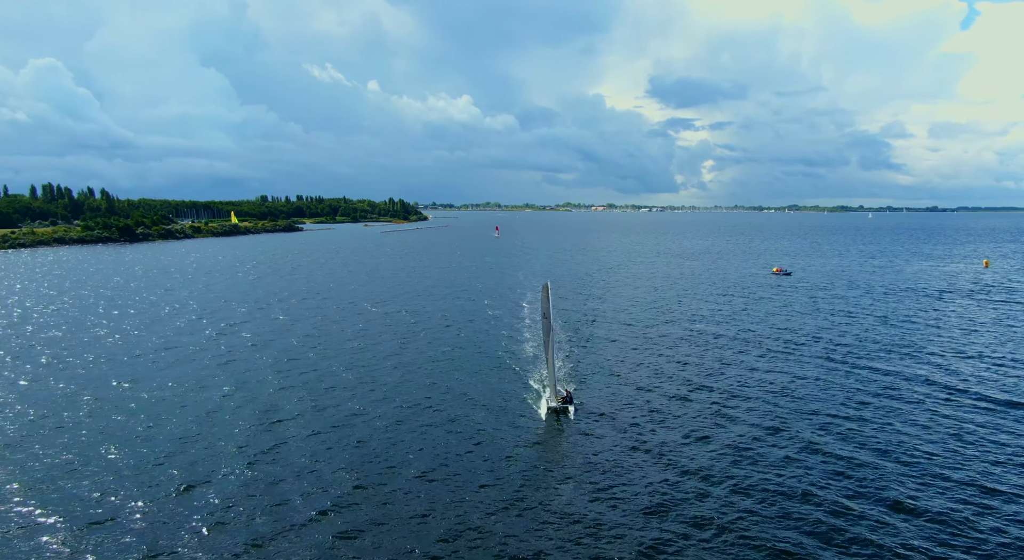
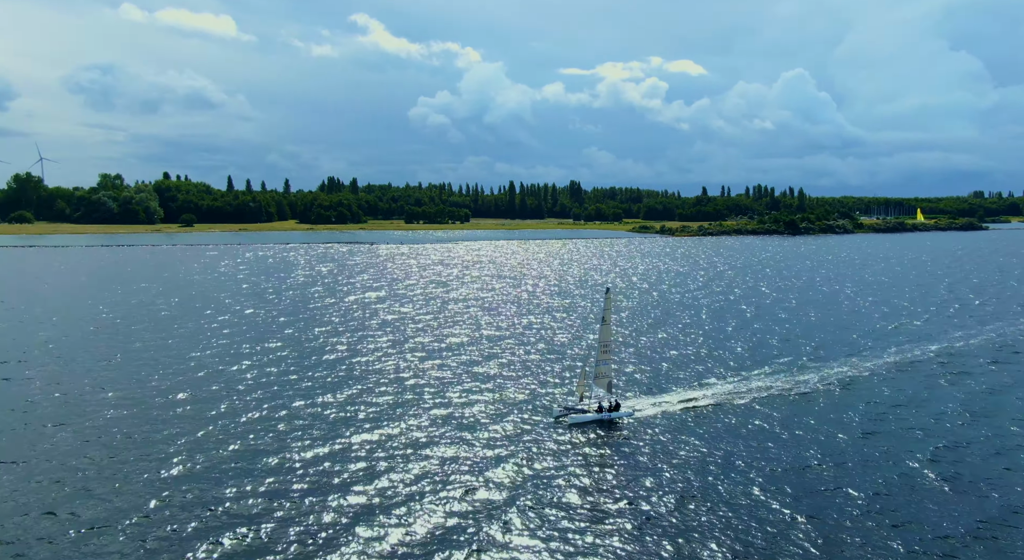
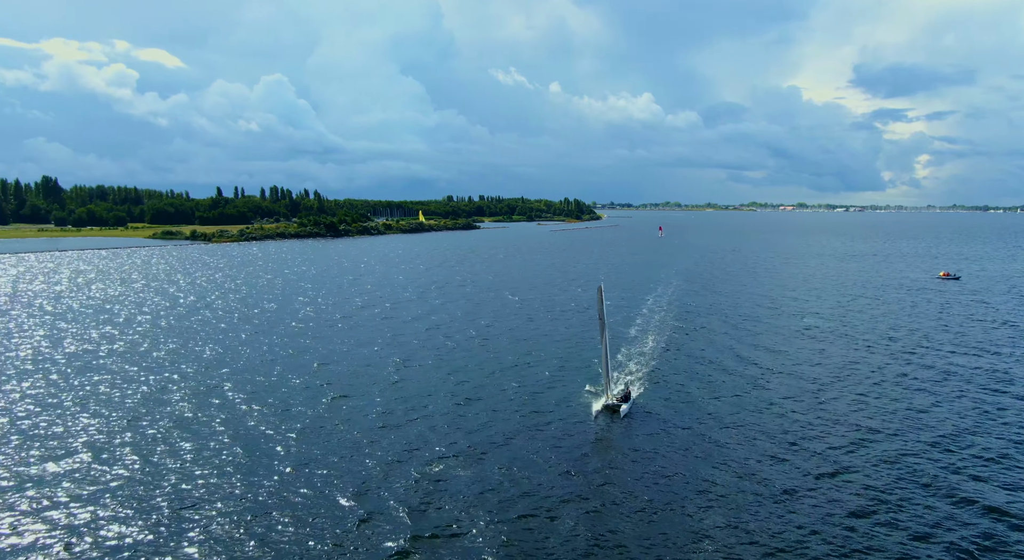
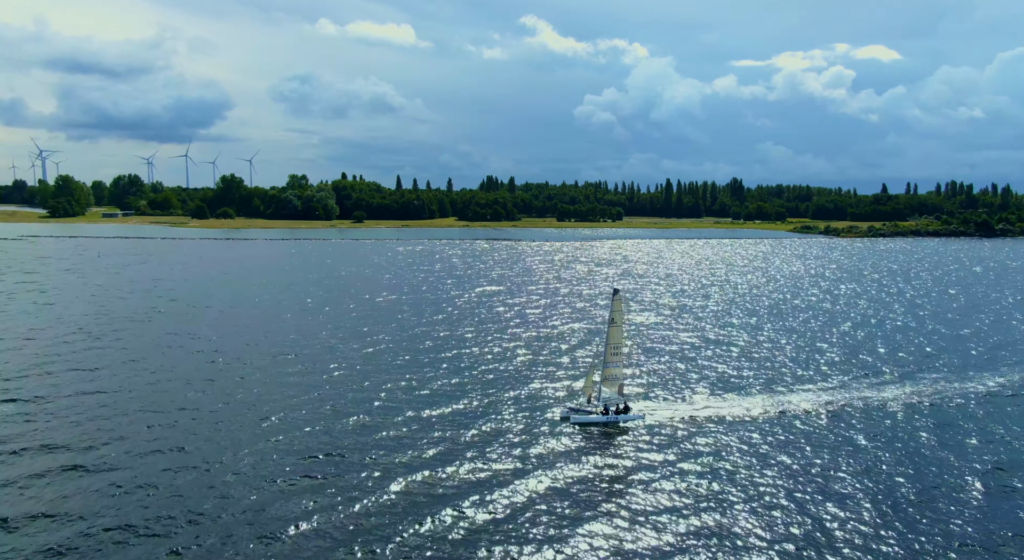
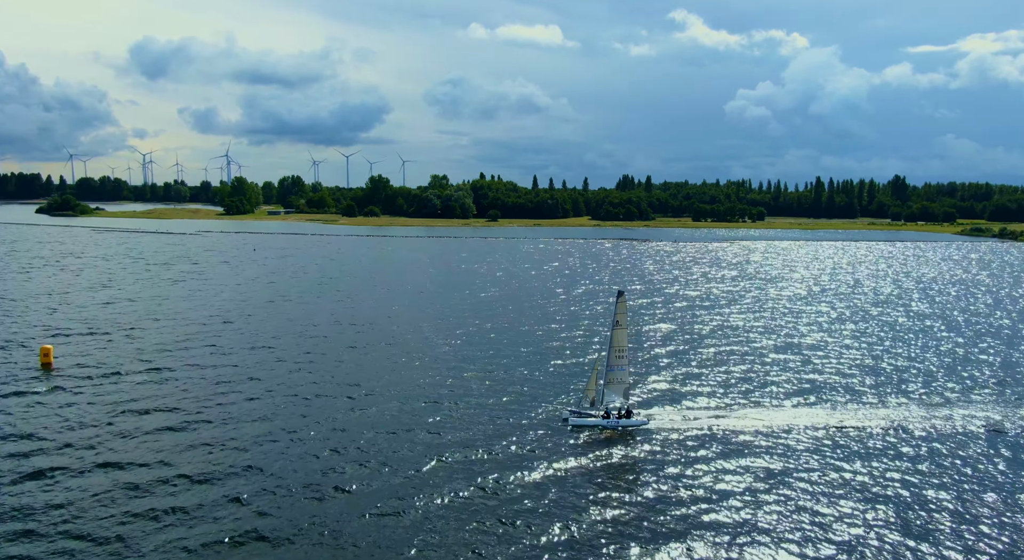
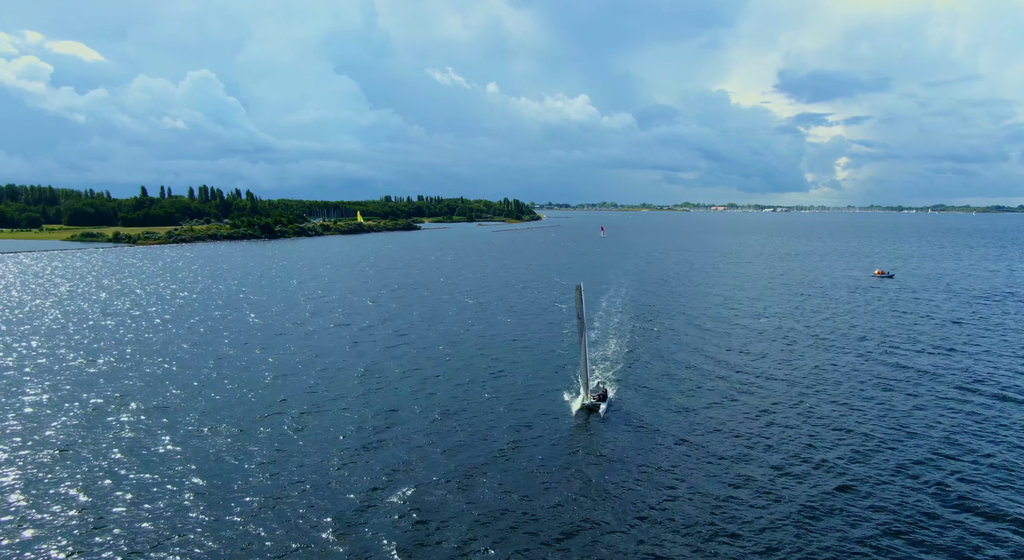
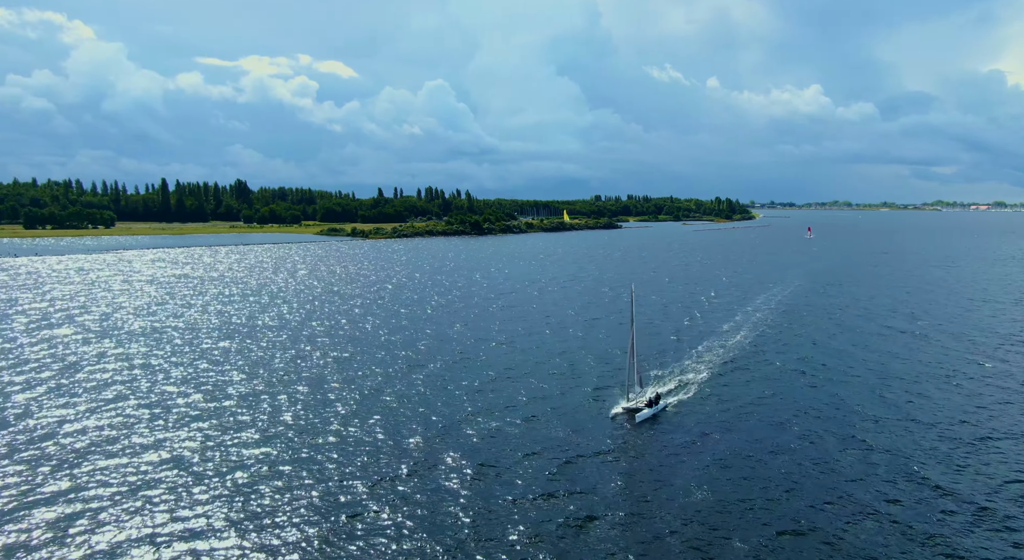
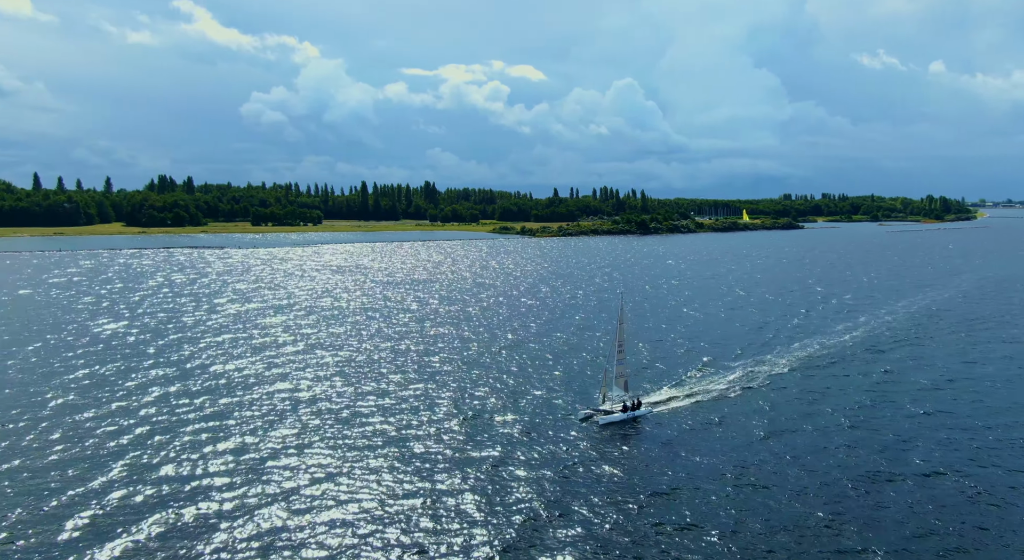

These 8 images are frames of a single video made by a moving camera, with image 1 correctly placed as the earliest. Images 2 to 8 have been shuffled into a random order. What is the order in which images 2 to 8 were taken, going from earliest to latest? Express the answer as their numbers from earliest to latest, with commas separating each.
6, 3, 7, 8, 2, 4, 5
